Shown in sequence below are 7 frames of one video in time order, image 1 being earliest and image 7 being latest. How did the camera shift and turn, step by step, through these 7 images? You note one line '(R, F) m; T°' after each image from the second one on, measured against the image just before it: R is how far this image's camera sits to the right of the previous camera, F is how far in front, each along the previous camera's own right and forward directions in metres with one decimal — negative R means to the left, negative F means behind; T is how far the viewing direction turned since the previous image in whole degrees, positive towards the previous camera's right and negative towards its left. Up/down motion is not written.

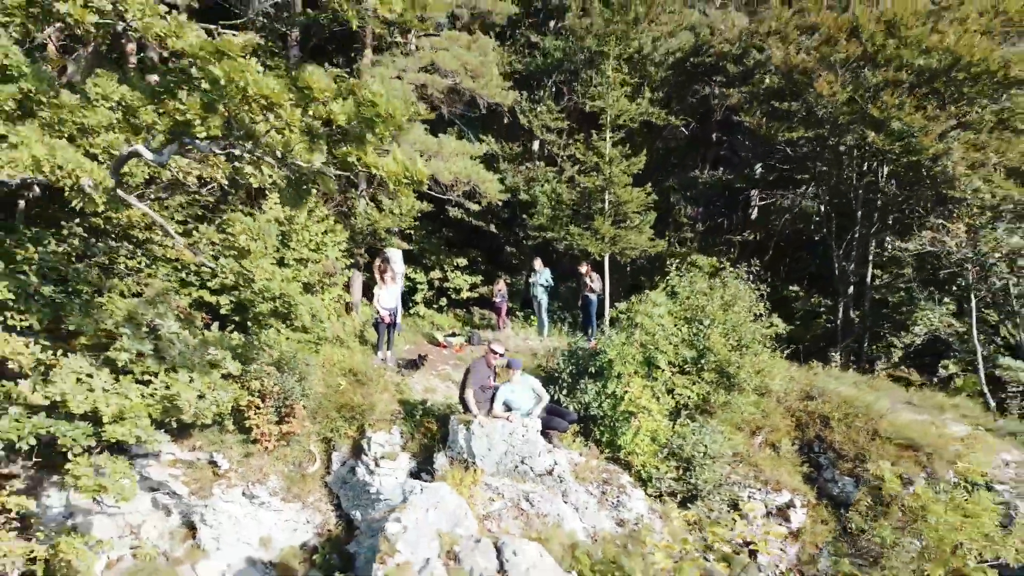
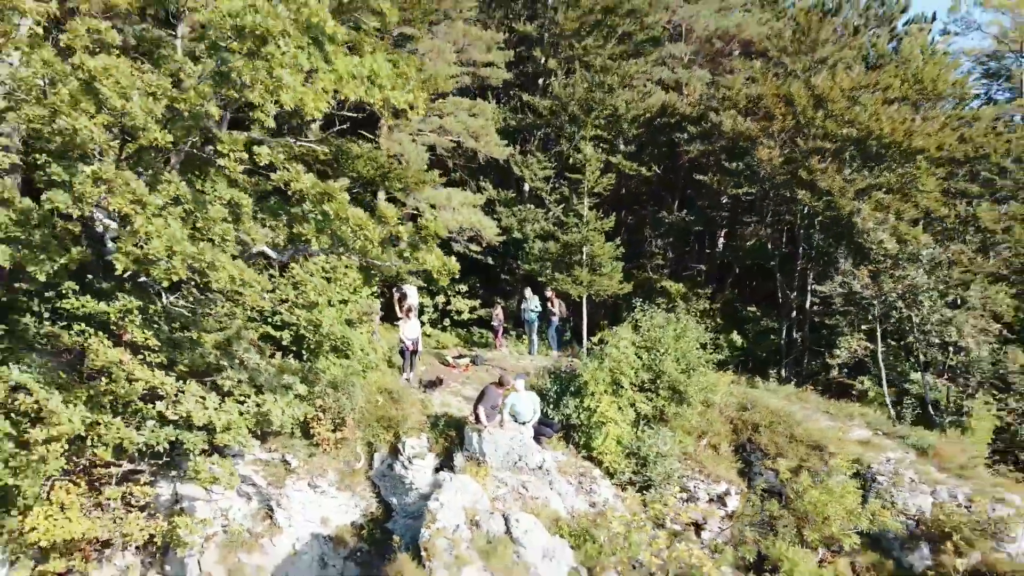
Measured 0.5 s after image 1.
(-0.1, -2.2) m; +1°
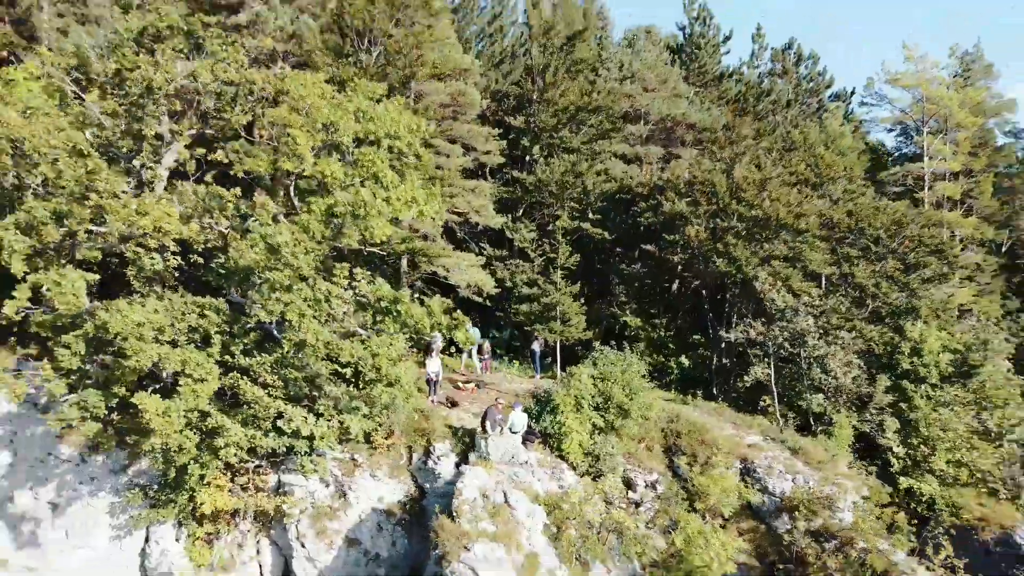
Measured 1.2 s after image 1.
(-0.1, -4.3) m; +1°
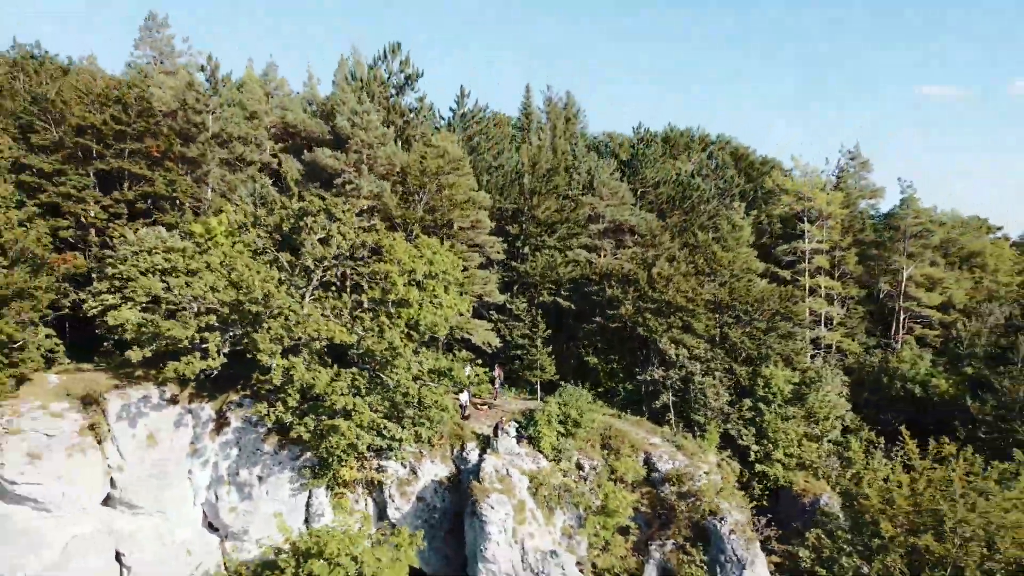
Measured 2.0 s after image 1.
(0.0, -9.9) m; 0°
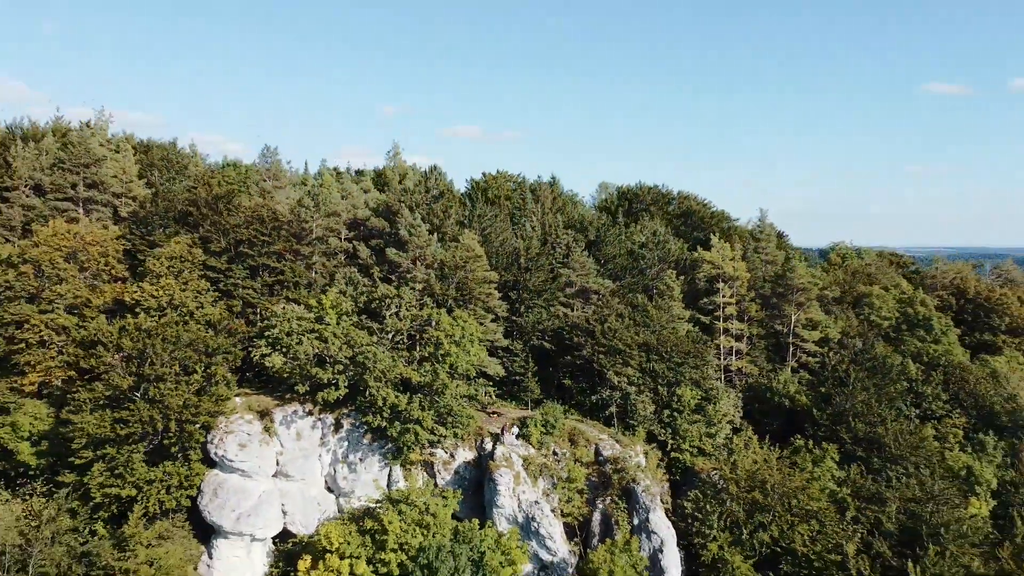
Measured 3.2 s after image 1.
(0.0, -14.3) m; 0°
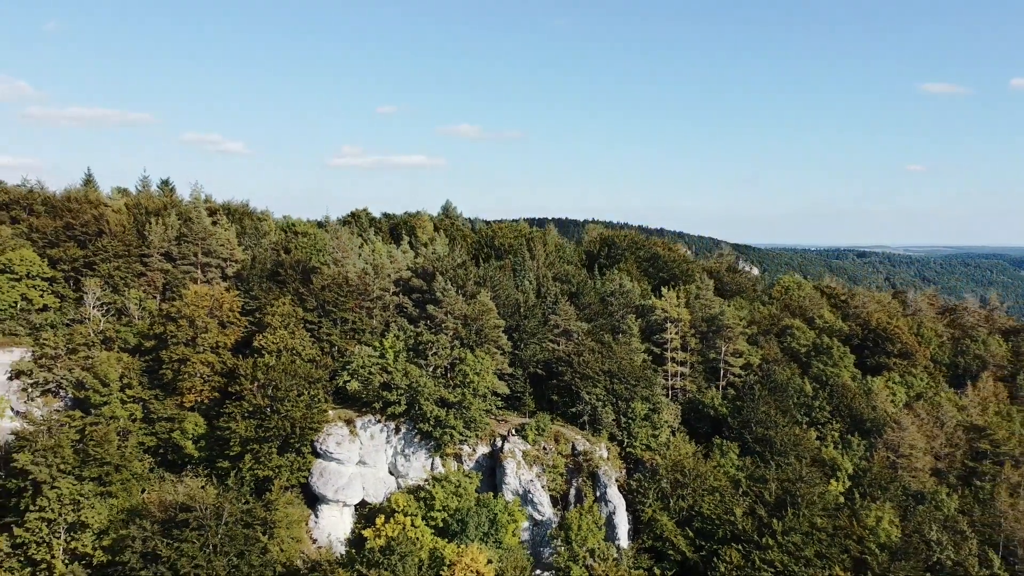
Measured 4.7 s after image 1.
(-0.2, -17.3) m; 0°
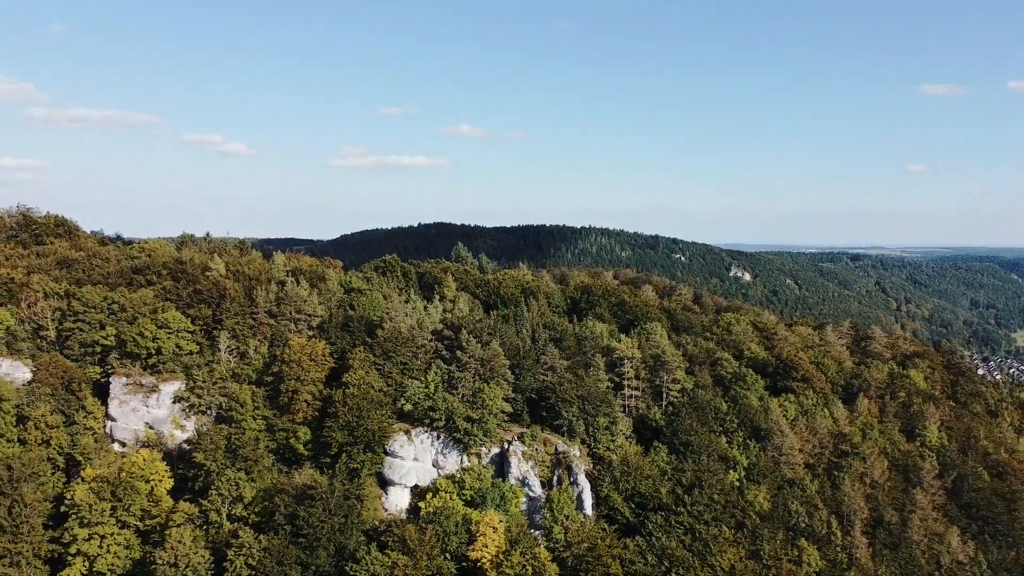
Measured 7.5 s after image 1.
(-0.2, -26.6) m; 0°
